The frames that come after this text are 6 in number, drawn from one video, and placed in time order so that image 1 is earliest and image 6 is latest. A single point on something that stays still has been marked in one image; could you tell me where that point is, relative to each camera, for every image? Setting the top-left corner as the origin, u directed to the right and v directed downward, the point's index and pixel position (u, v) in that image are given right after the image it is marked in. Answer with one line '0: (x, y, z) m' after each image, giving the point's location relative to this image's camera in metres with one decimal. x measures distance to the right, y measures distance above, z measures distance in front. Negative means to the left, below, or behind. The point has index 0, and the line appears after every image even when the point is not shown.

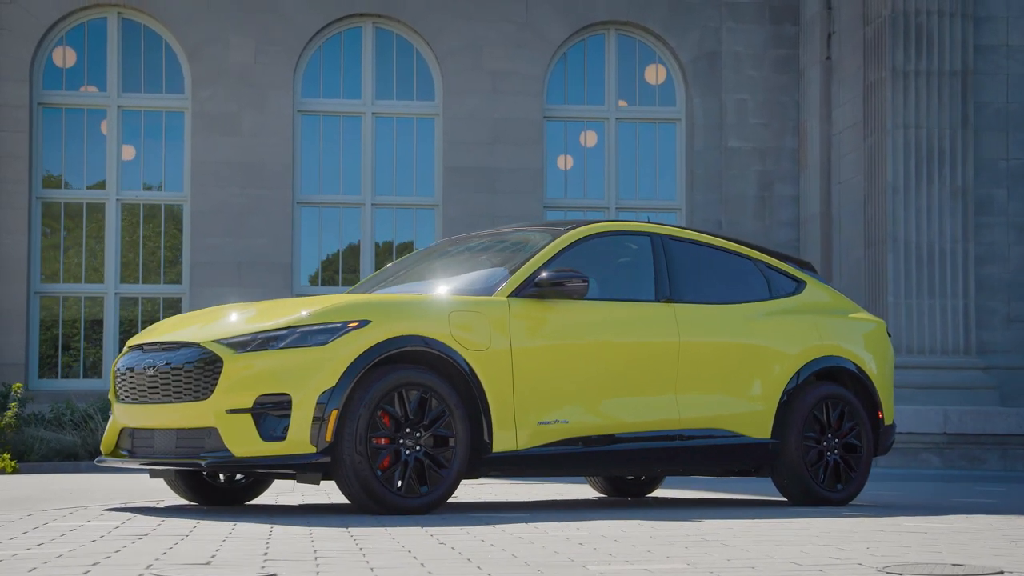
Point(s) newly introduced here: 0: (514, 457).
0: (0.0, -0.9, +8.0) m
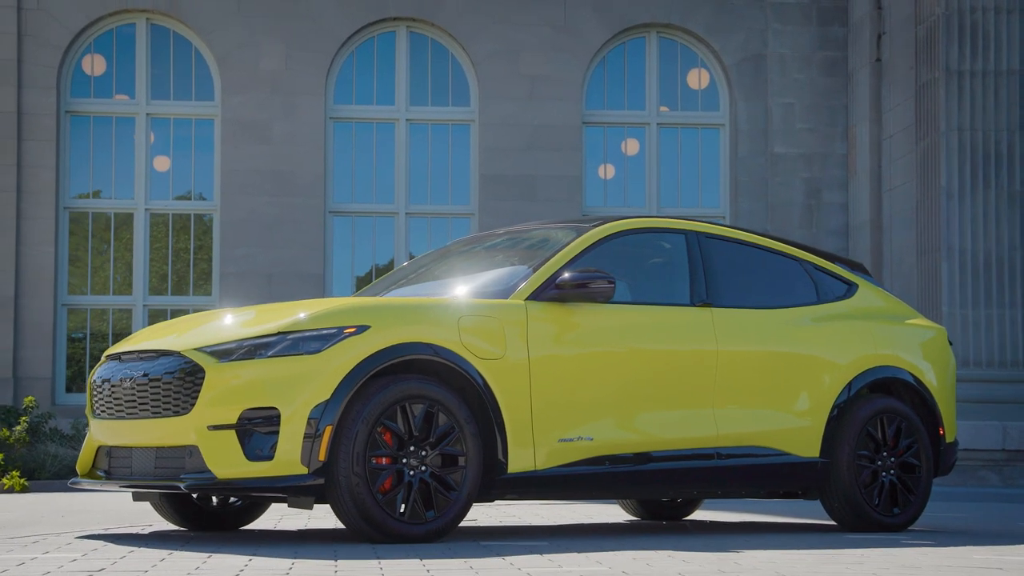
0: (+0.1, -0.9, +7.2) m
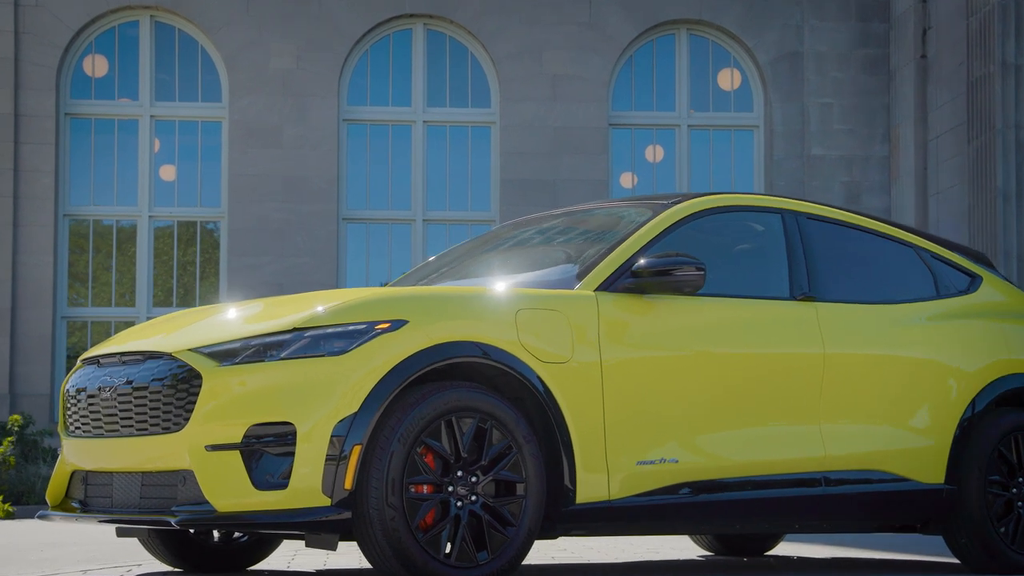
0: (+0.4, -0.9, +5.8) m
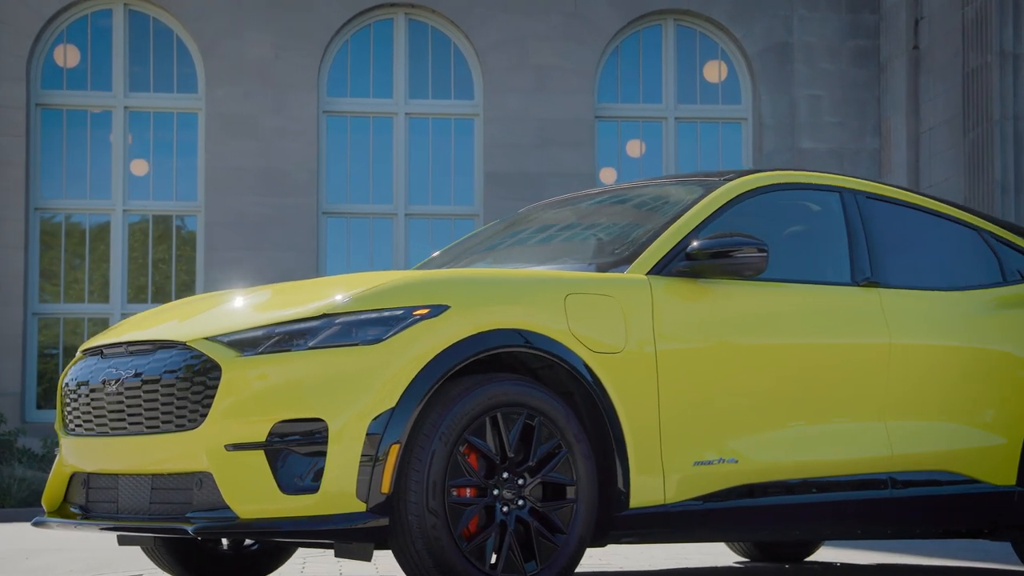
0: (+0.5, -0.8, +5.3) m
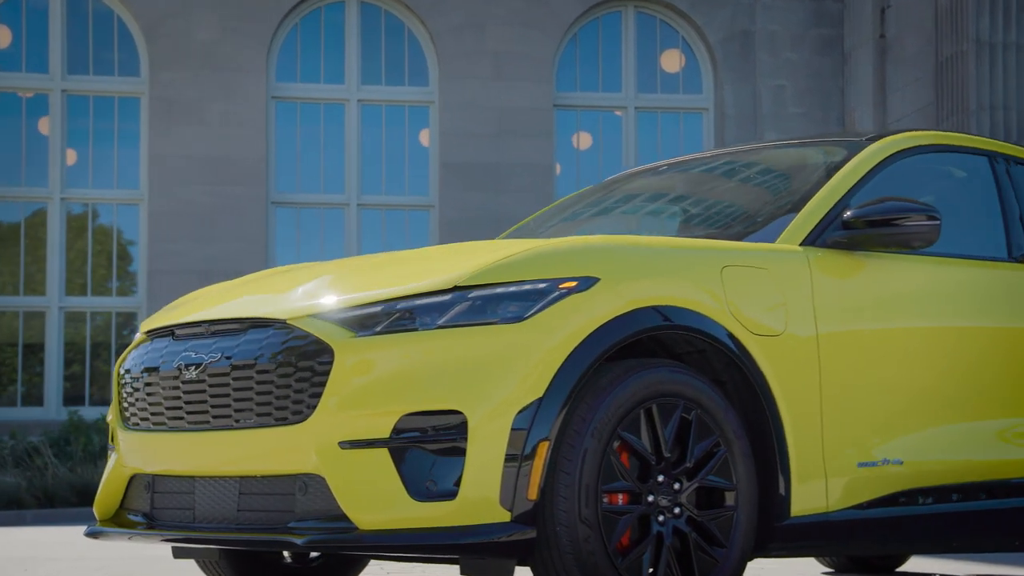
0: (+1.0, -0.7, +4.6) m
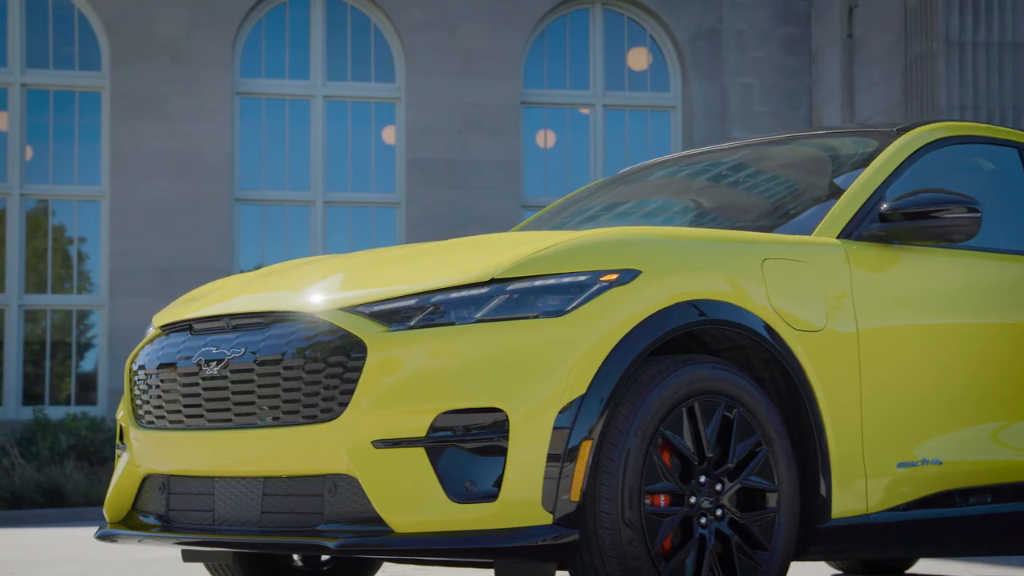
0: (+1.1, -0.7, +4.5) m
